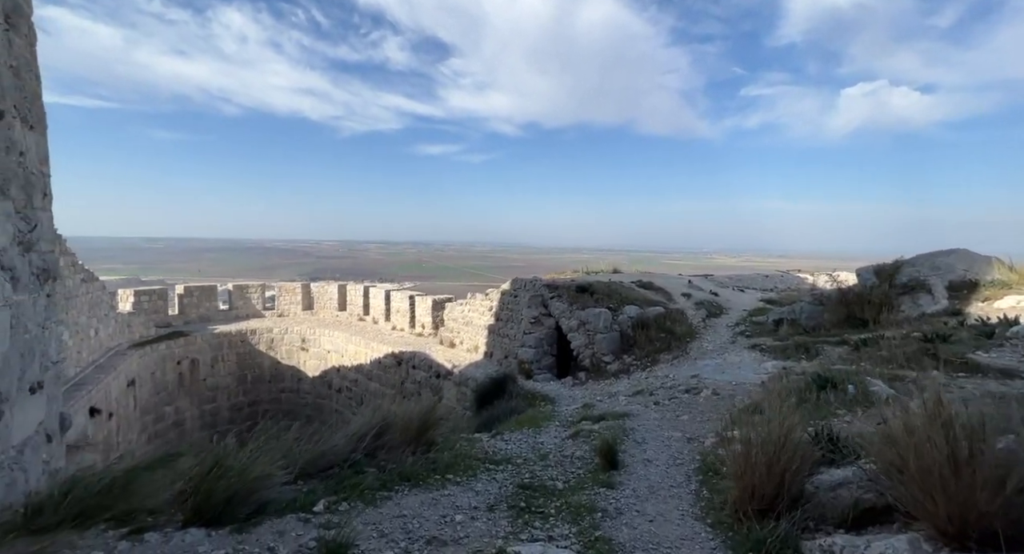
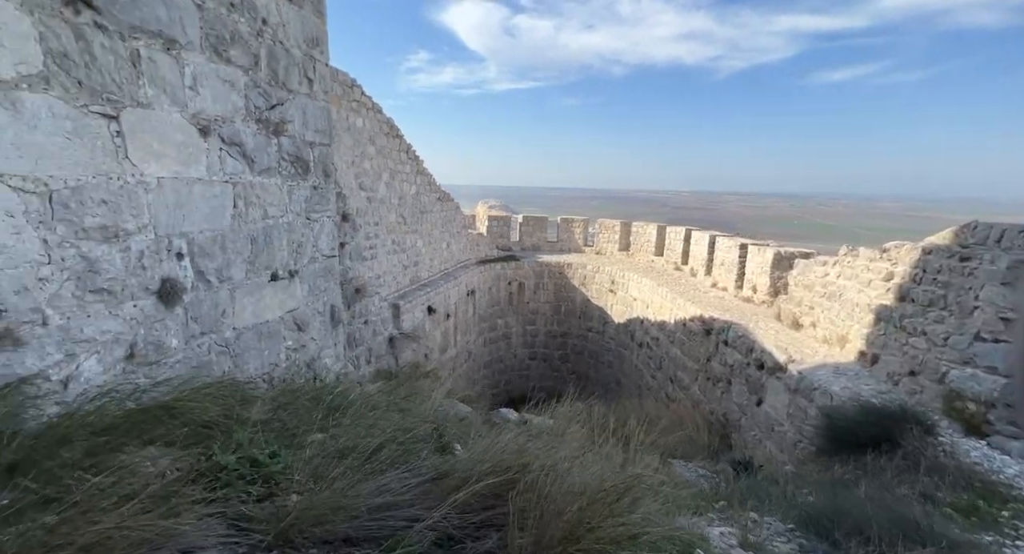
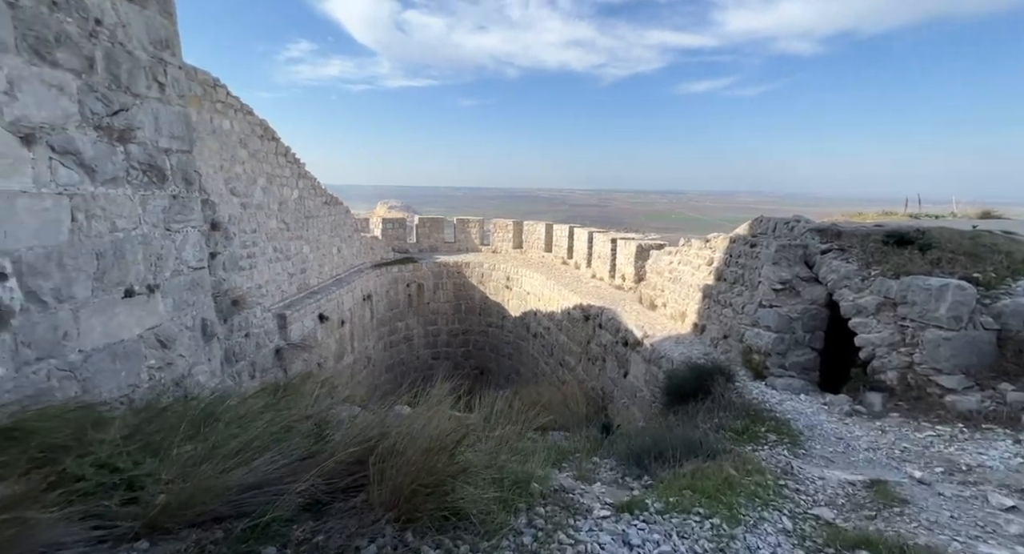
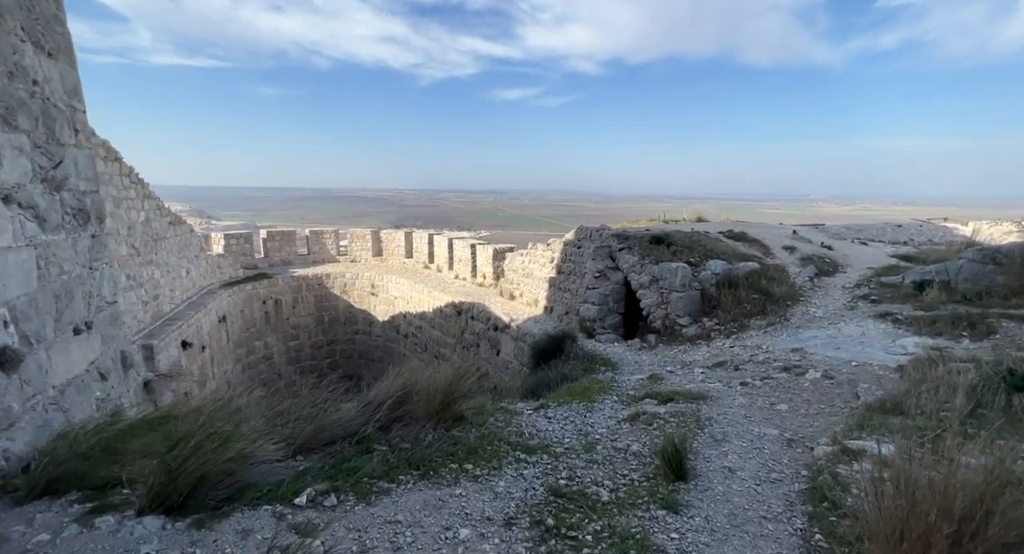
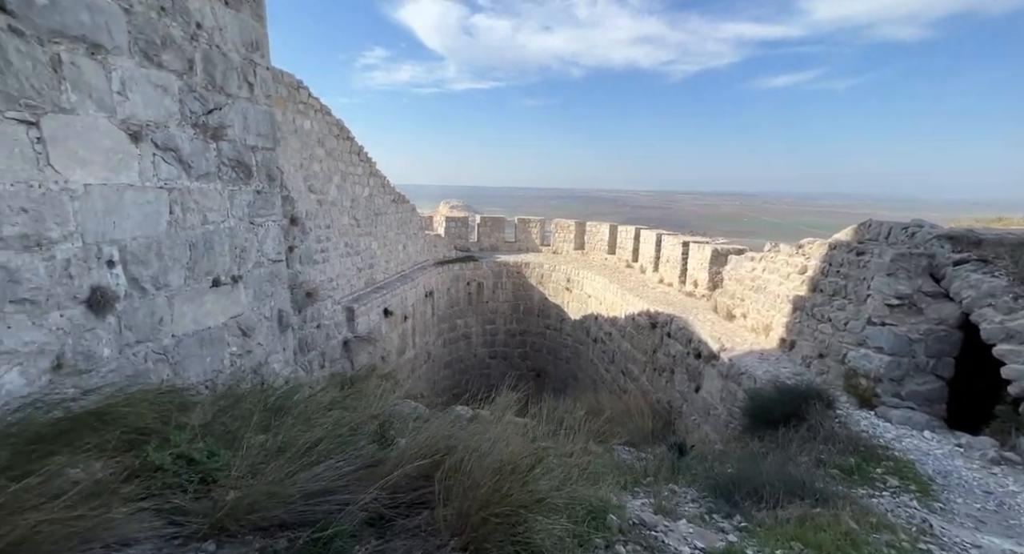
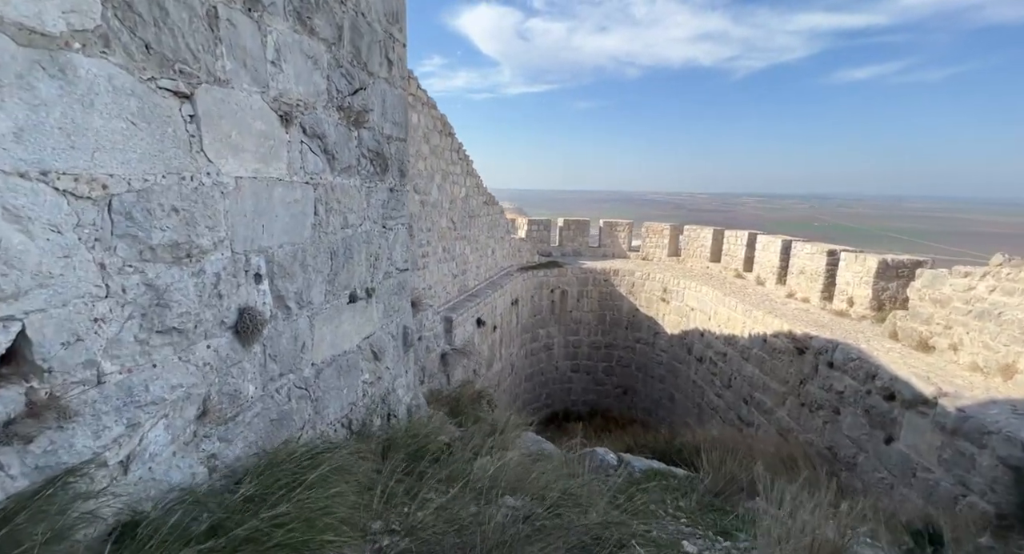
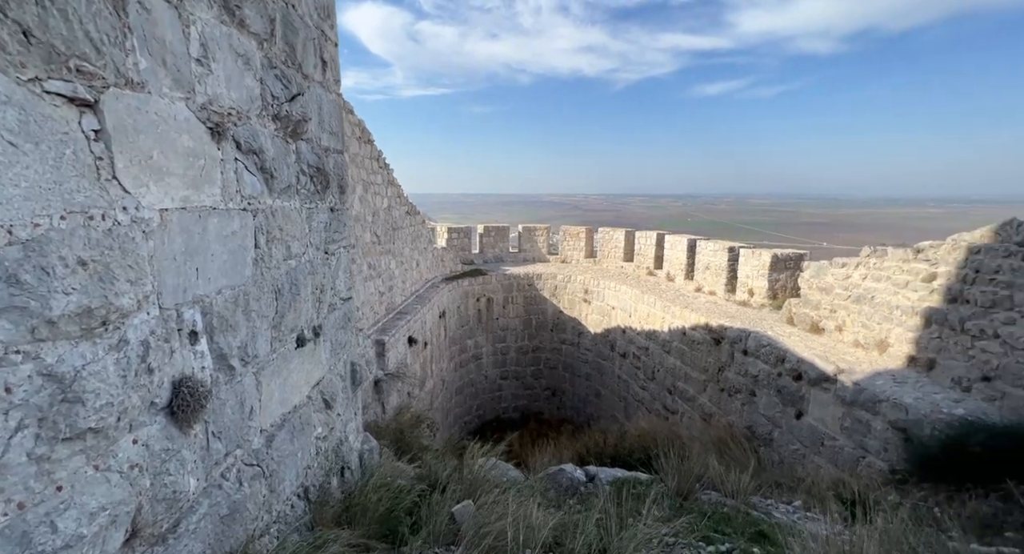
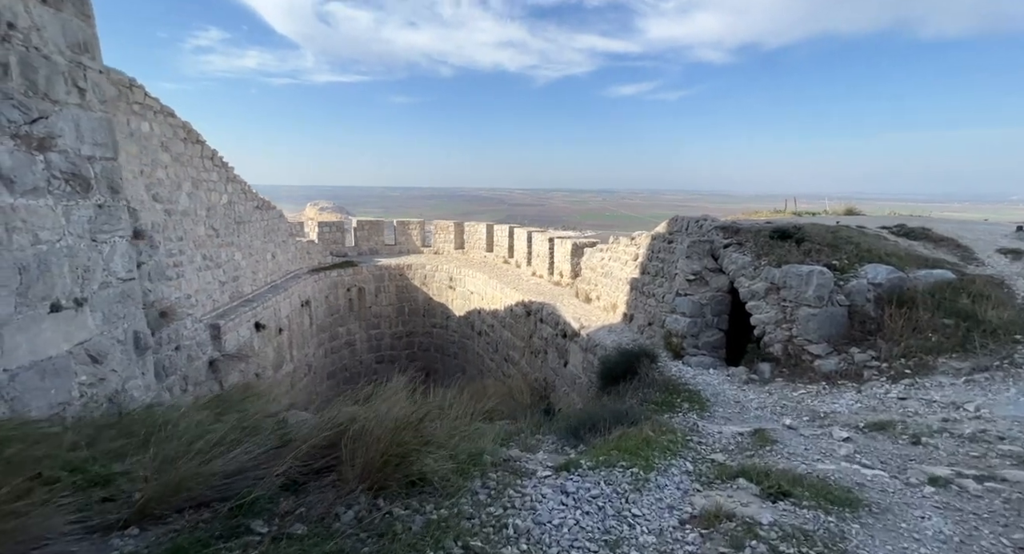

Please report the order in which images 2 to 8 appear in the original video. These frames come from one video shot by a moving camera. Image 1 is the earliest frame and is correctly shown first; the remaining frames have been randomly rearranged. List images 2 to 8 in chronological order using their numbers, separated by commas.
4, 8, 3, 5, 2, 6, 7
